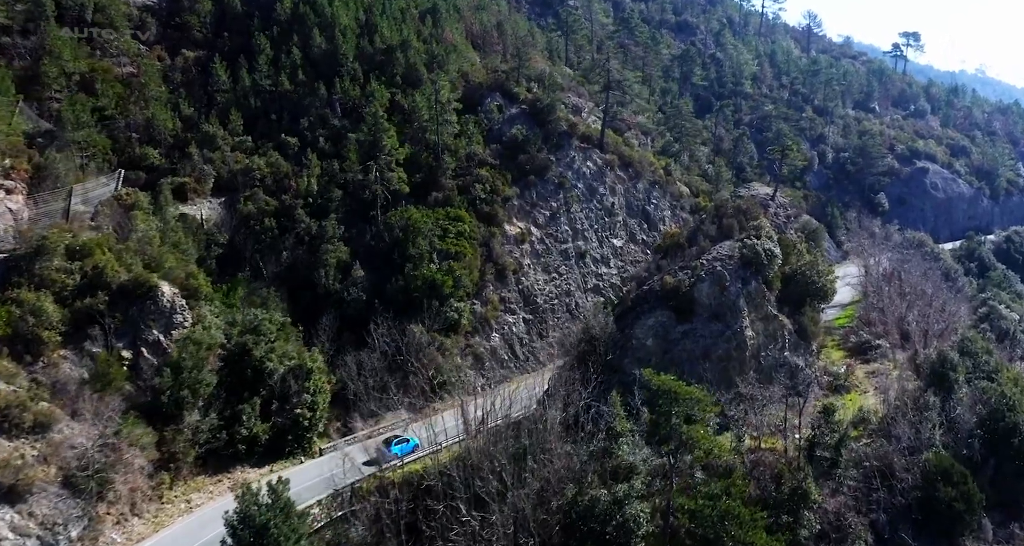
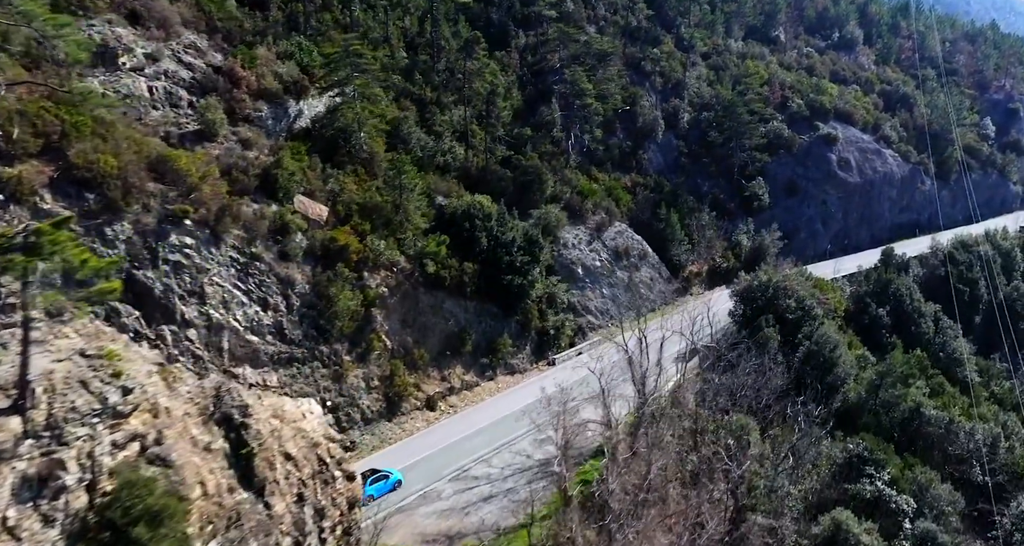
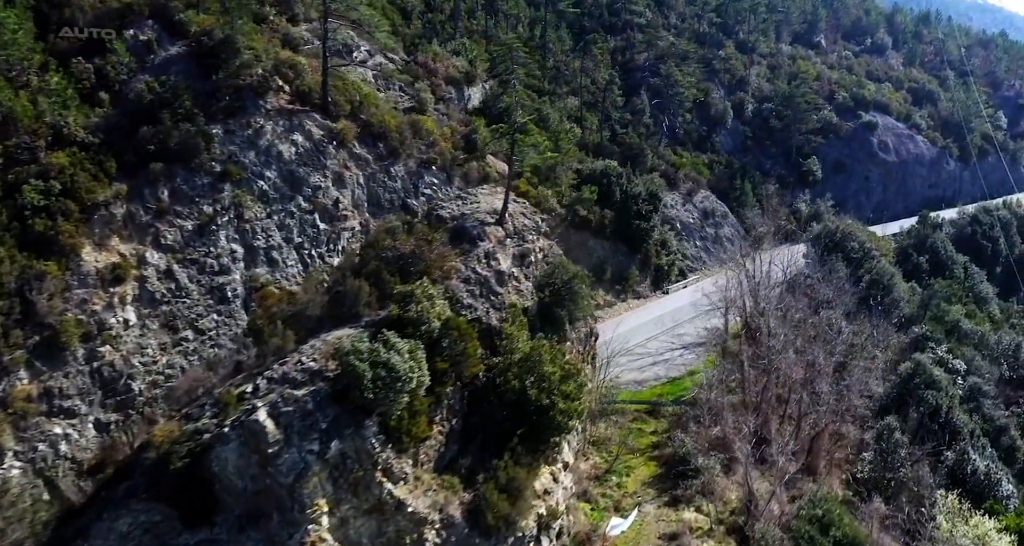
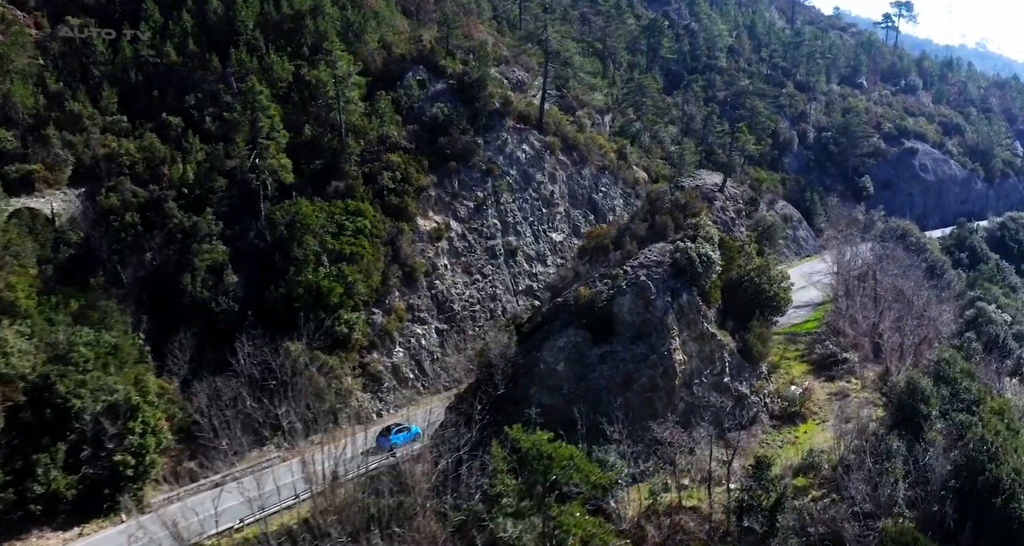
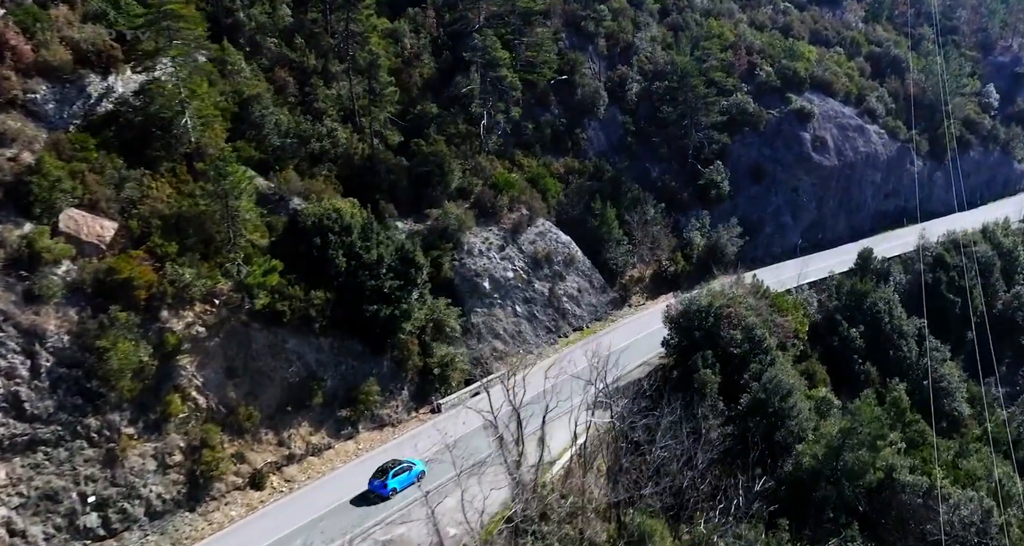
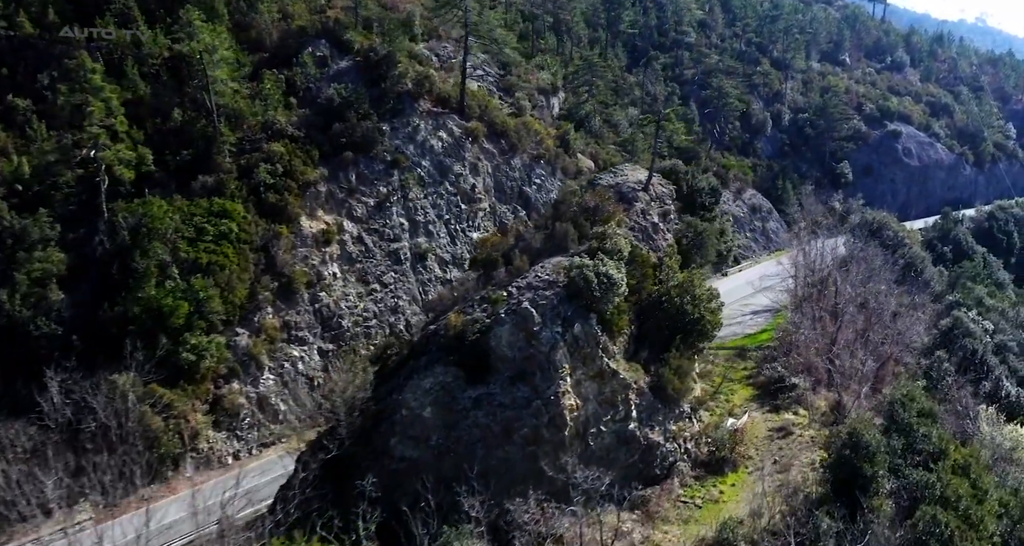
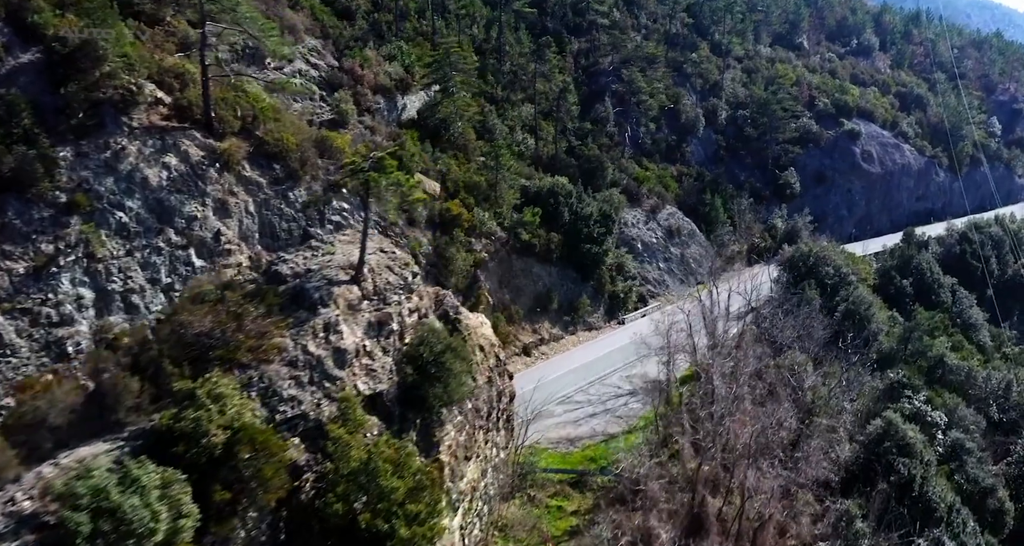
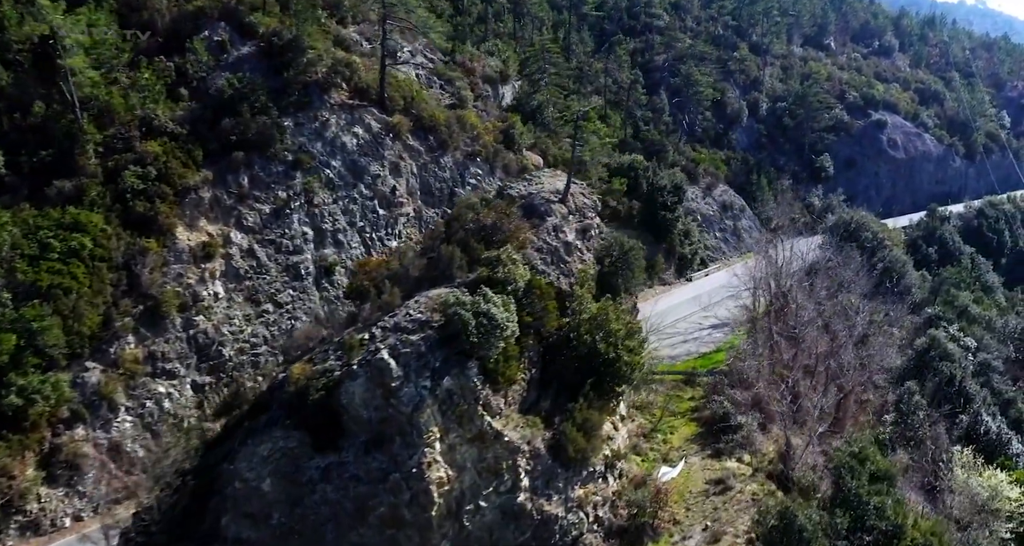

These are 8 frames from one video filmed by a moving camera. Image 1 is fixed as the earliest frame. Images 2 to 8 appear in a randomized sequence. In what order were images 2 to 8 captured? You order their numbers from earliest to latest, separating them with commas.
4, 6, 8, 3, 7, 2, 5
